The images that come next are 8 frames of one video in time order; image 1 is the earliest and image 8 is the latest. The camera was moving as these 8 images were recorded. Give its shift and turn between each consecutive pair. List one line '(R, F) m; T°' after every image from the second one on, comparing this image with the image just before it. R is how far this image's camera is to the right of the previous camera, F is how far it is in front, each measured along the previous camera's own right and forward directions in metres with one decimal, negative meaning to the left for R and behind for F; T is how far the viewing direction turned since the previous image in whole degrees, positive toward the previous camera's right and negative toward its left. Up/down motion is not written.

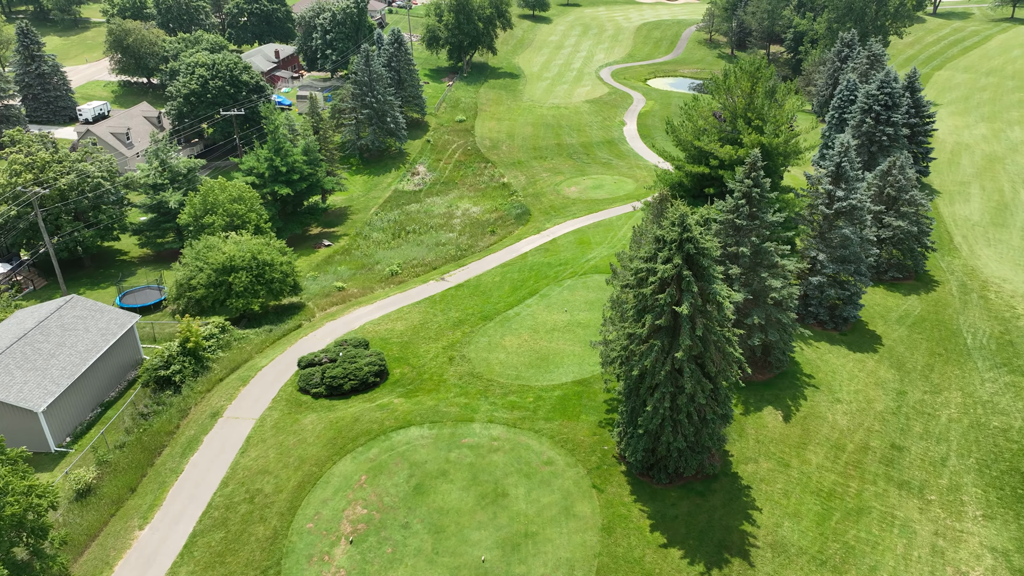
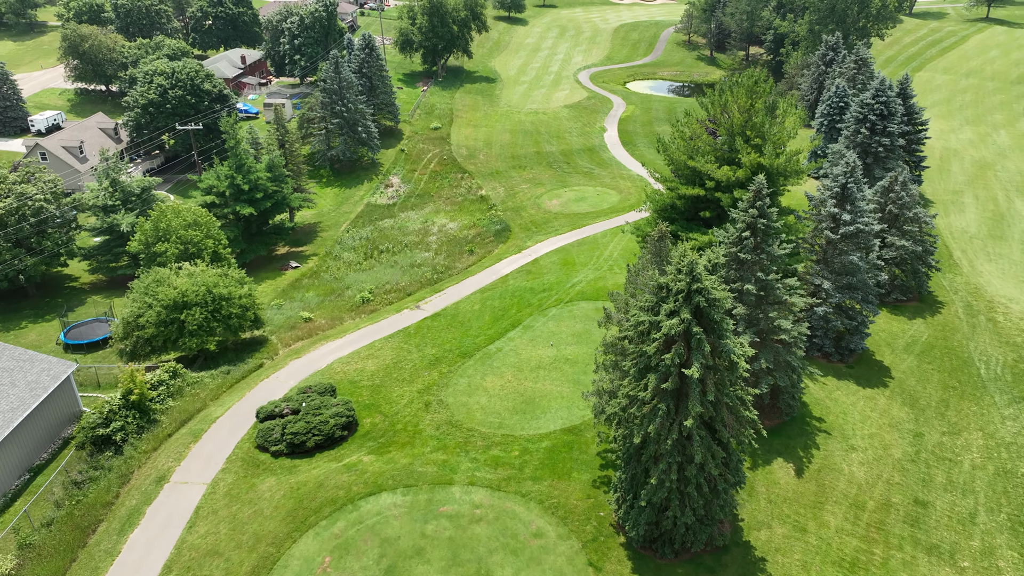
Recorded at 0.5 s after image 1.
(-0.1, +2.8) m; +2°
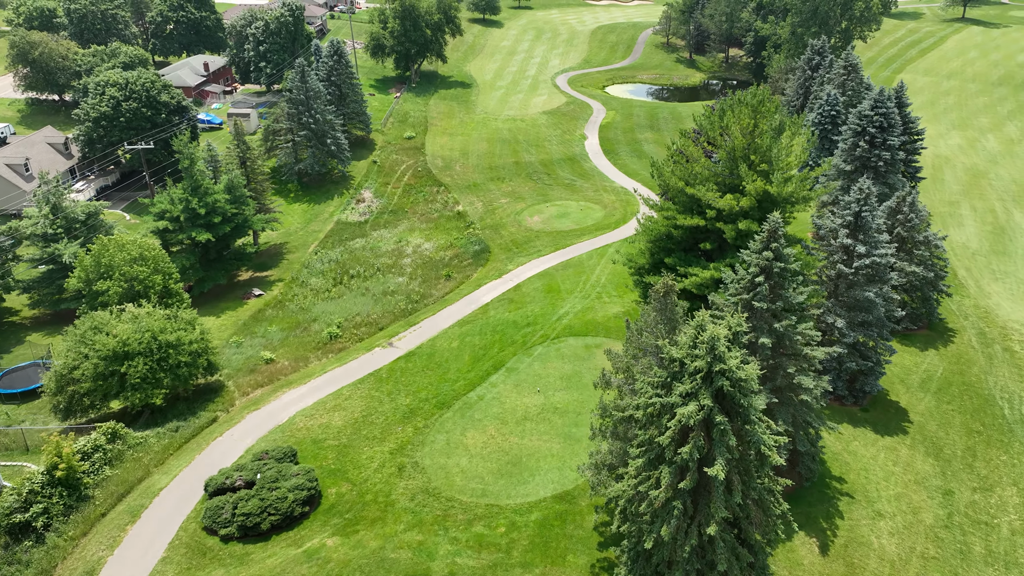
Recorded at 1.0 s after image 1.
(-0.1, +3.1) m; +2°
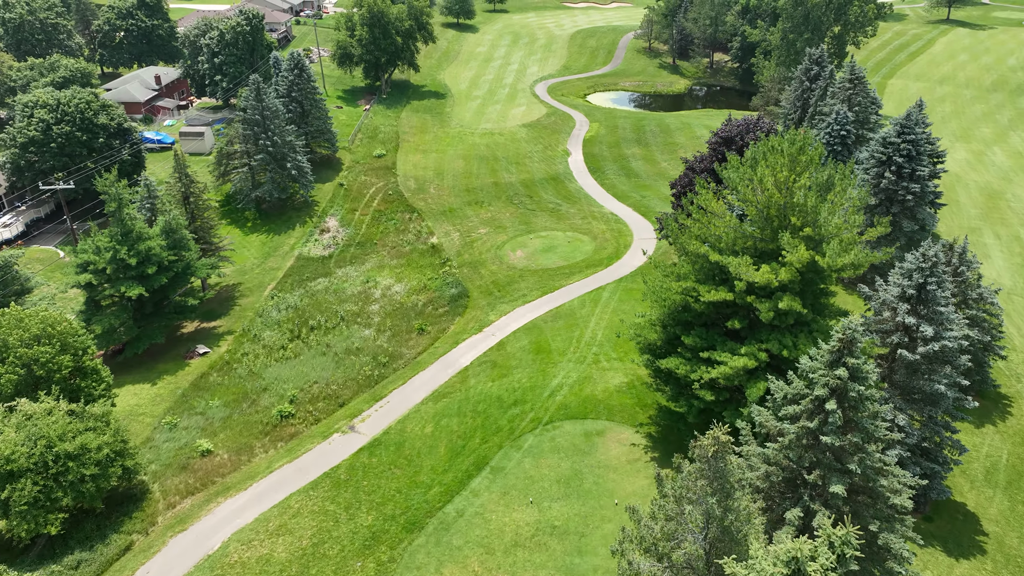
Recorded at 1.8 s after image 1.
(-0.1, +5.4) m; +2°
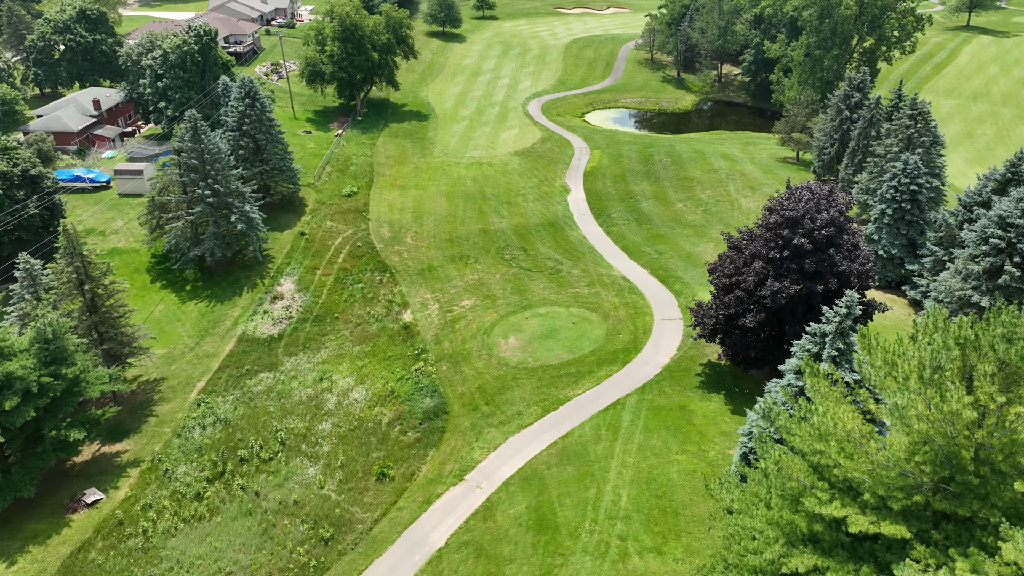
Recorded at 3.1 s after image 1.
(+0.1, +9.8) m; +1°
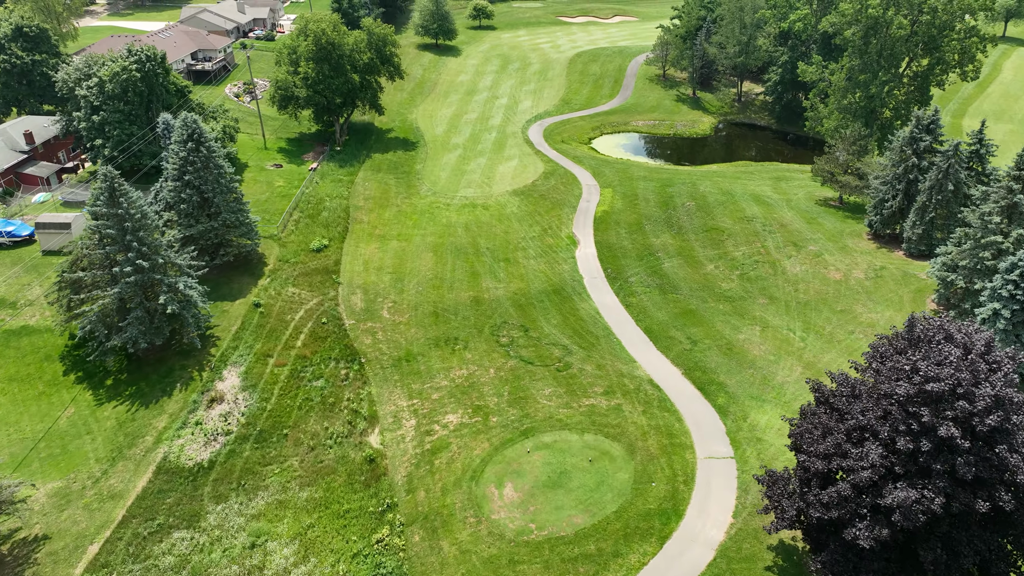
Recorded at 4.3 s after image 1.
(+0.1, +9.7) m; 0°
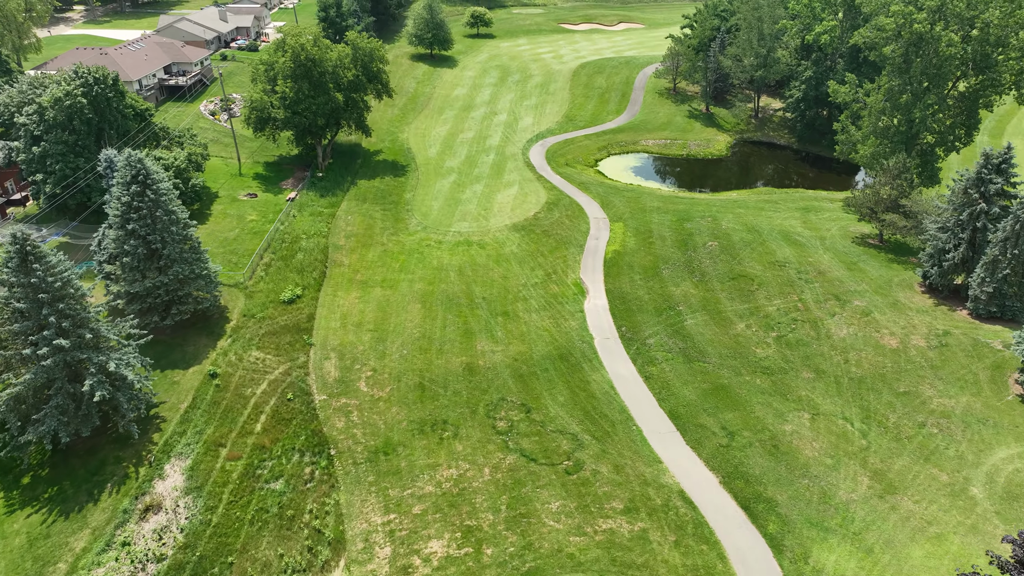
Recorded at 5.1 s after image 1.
(0.0, +6.8) m; 0°
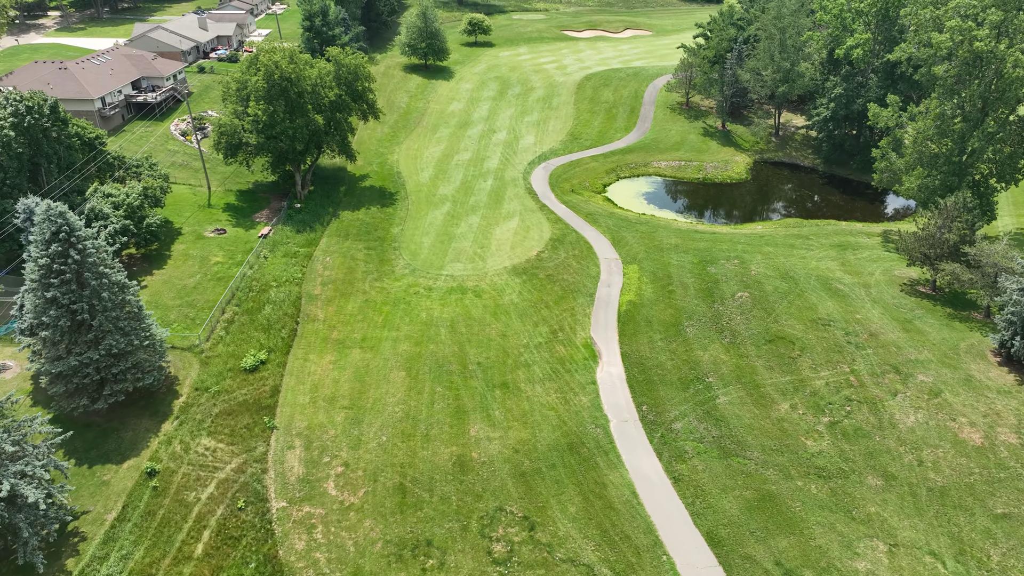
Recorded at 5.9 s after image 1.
(0.0, +6.9) m; 0°
